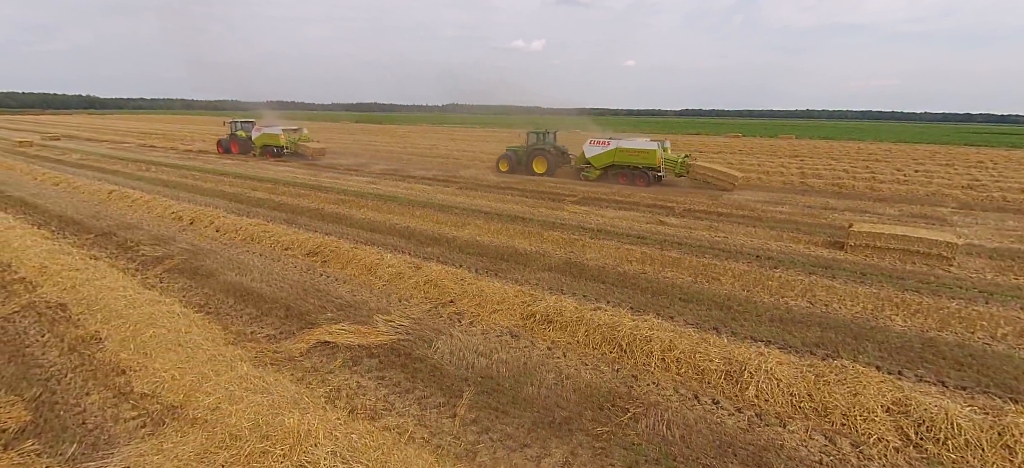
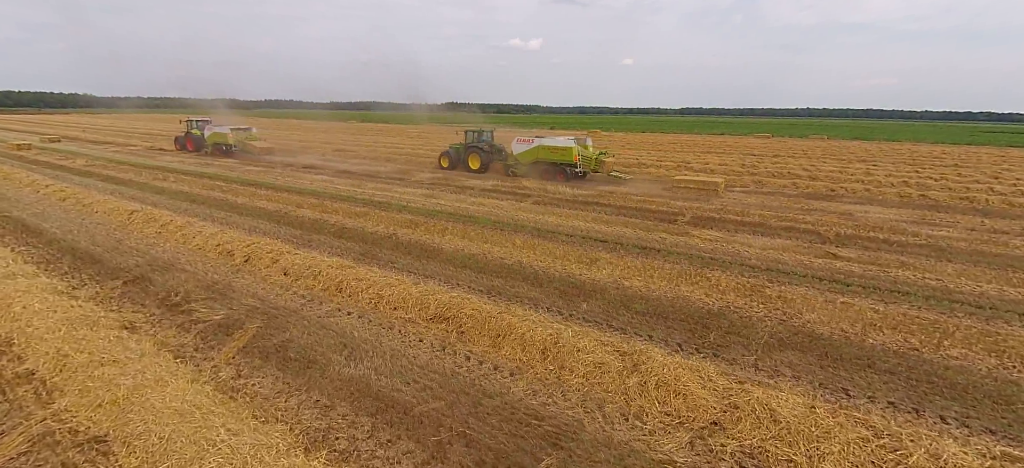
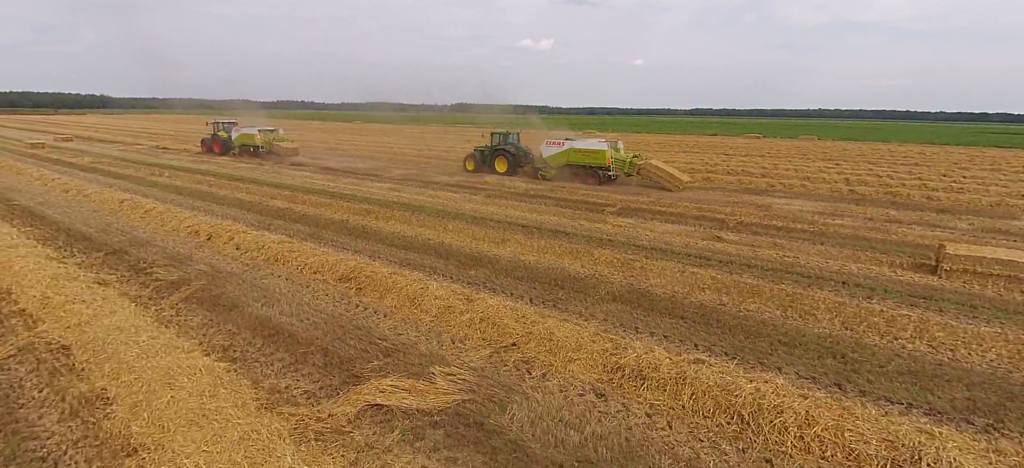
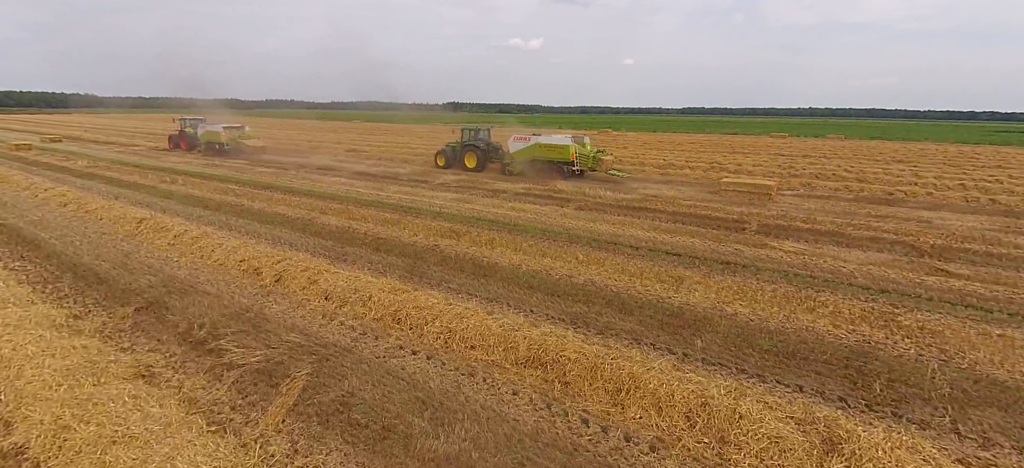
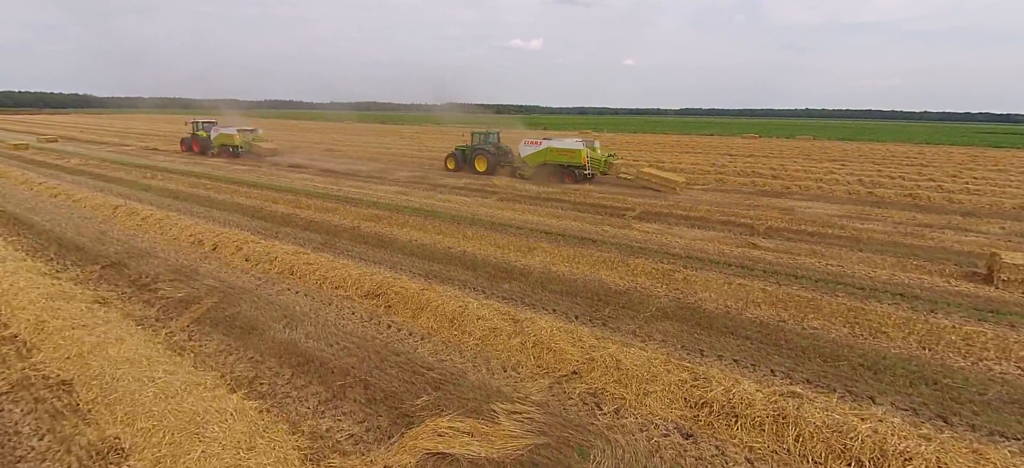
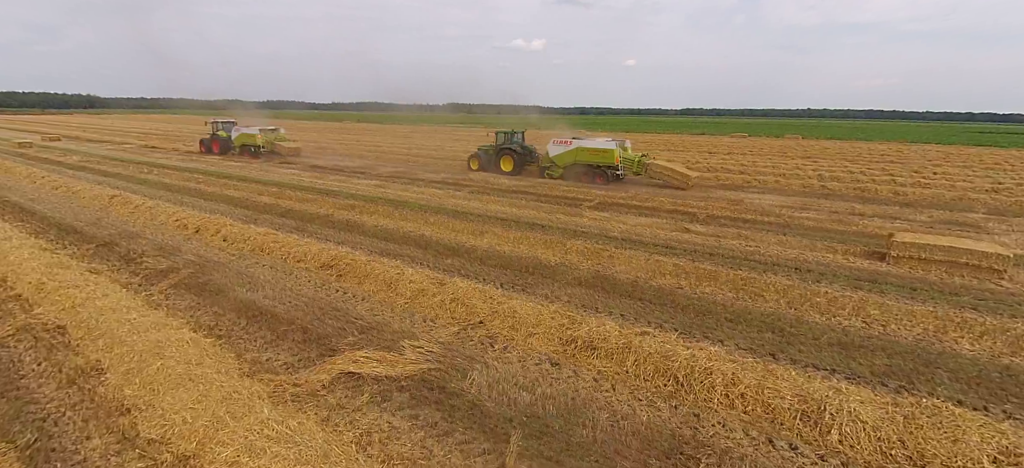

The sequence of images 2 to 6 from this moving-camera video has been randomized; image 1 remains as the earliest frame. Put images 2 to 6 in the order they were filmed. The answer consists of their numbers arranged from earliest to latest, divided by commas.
6, 3, 5, 2, 4
